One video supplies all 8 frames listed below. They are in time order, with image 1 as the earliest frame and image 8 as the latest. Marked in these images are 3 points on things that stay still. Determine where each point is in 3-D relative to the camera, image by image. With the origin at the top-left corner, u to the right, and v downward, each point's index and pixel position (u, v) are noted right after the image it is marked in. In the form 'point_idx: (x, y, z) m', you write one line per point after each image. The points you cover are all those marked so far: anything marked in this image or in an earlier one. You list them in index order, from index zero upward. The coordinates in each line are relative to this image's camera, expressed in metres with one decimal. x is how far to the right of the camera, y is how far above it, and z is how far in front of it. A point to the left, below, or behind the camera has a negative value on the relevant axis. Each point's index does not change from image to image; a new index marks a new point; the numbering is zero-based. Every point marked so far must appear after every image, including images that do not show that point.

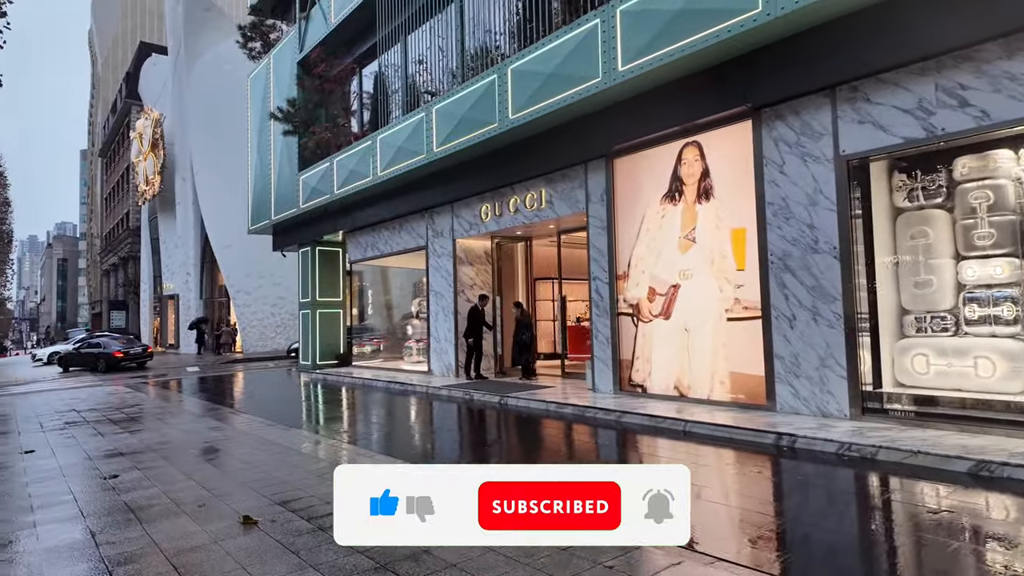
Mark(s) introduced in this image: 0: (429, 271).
0: (-2.0, +0.4, +14.2) m
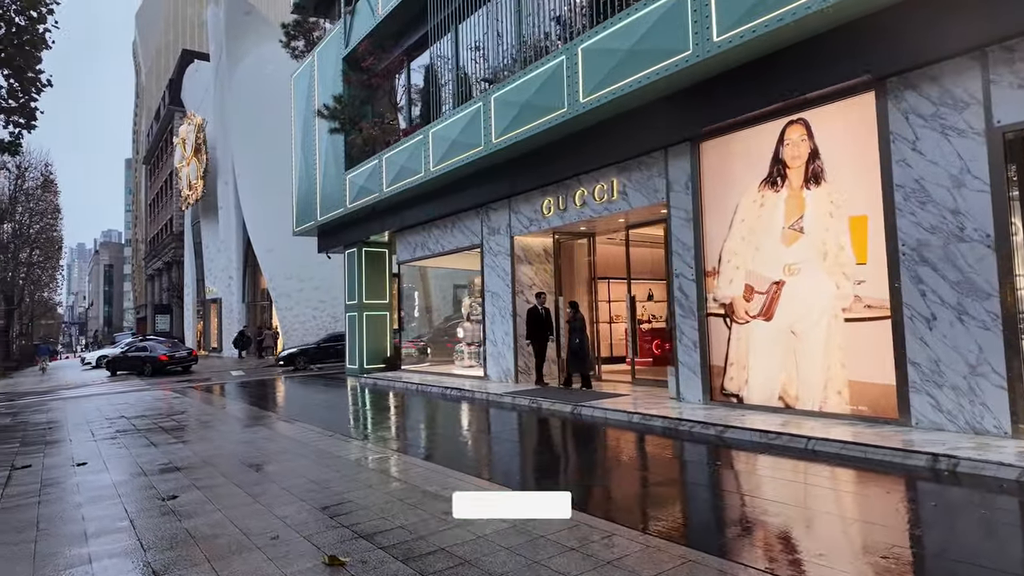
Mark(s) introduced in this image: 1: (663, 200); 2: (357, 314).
0: (-0.6, +0.4, +13.4) m
1: (+2.4, +1.4, +9.4) m
2: (-5.1, -0.8, +19.1) m
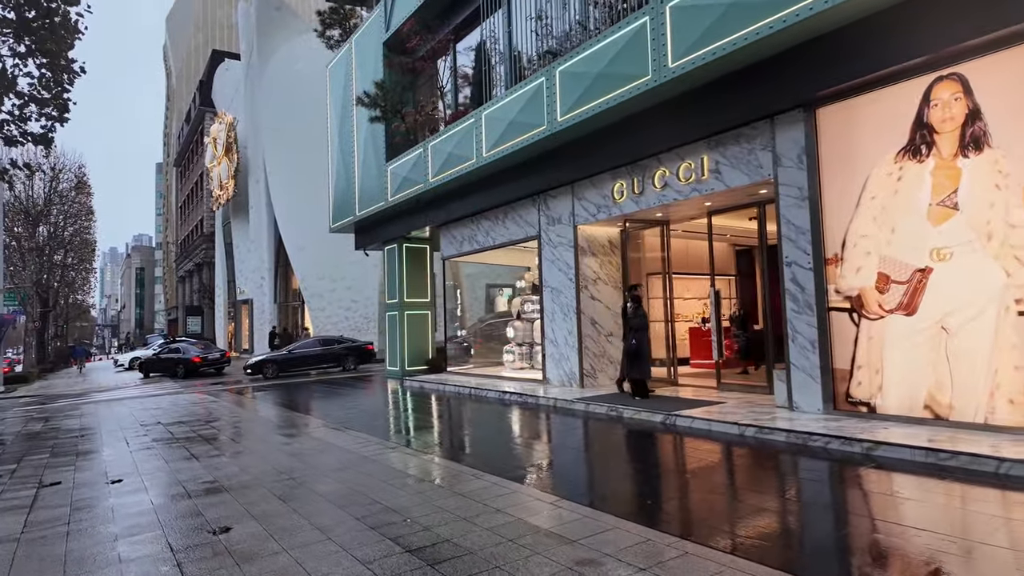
0: (+0.7, +0.5, +12.3) m
1: (+3.6, +1.6, +8.2) m
2: (-3.5, -0.8, +18.1) m
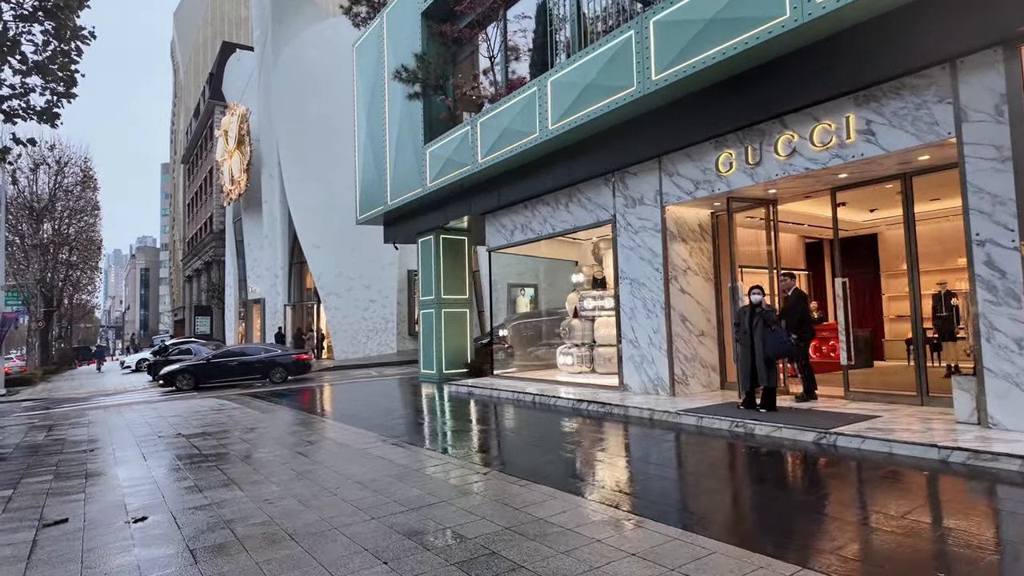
0: (+2.0, +0.7, +10.7) m
1: (+4.9, +1.7, +6.6) m
2: (-2.2, -0.7, +16.5) m
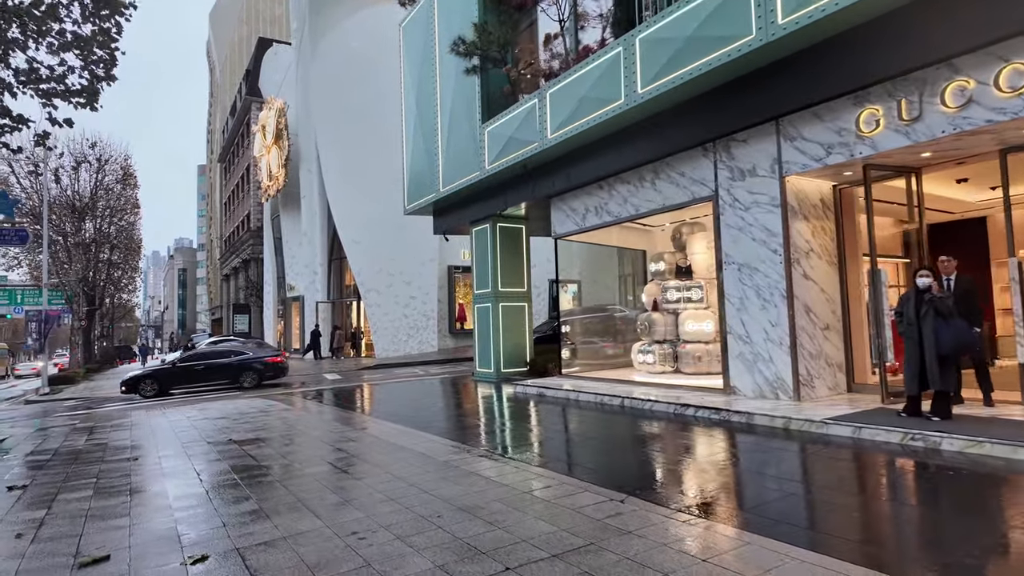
0: (+3.3, +0.9, +9.3) m
1: (+6.1, +1.9, +5.0) m
2: (-0.5, -0.5, +15.3) m
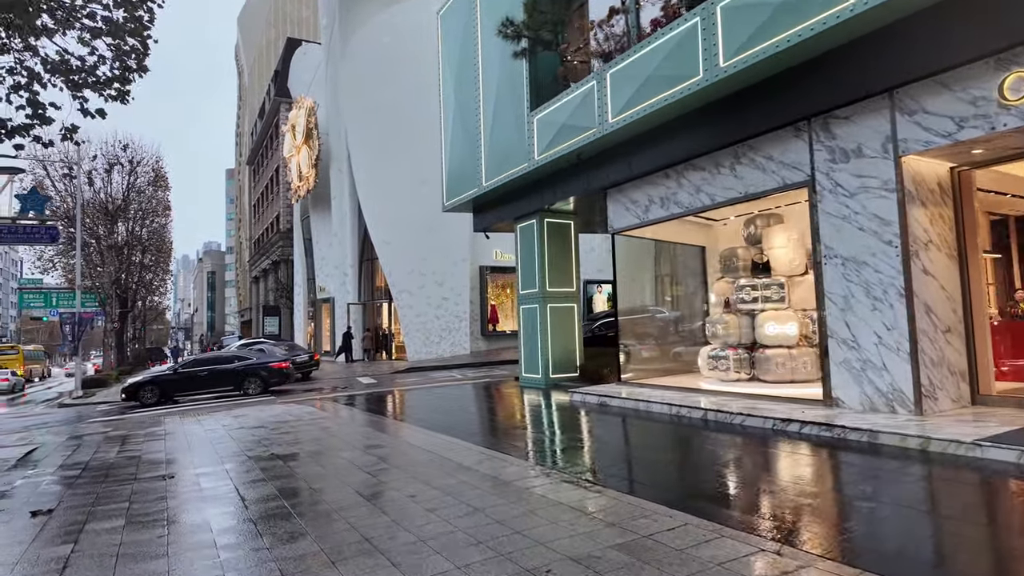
0: (+4.3, +0.9, +8.2) m
1: (+6.9, +2.0, +3.9) m
2: (+0.7, -0.4, +14.3) m
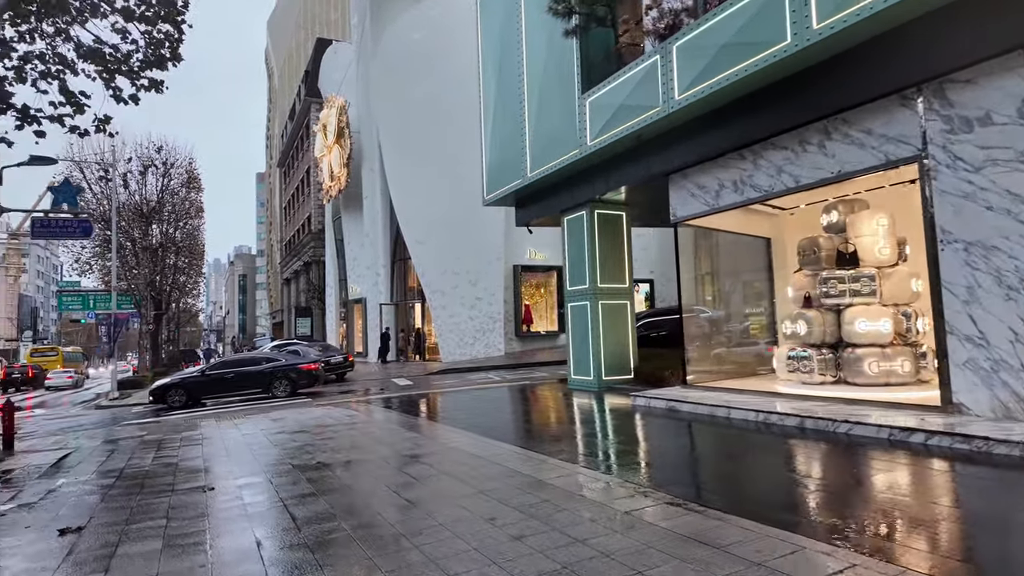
0: (+5.2, +1.0, +7.1) m
1: (+7.5, +2.2, +2.7) m
2: (+1.8, -0.4, +13.4) m
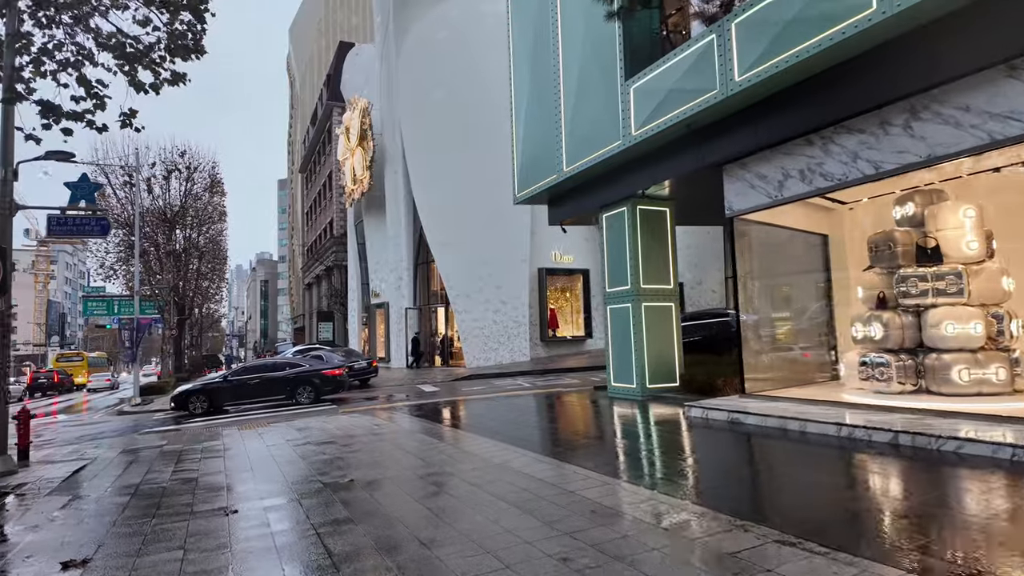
0: (+5.8, +1.1, +6.2) m
1: (+8.0, +2.2, +1.7) m
2: (+2.6, -0.4, +12.6) m
